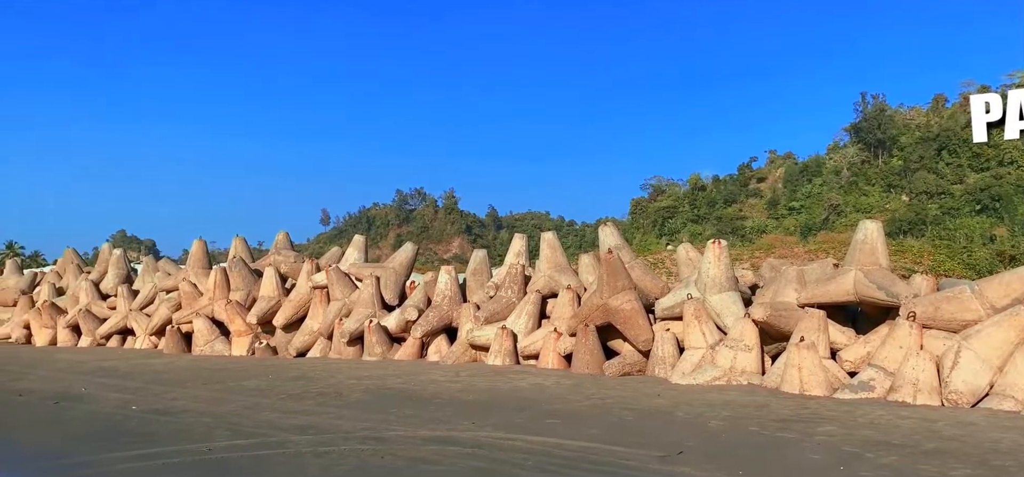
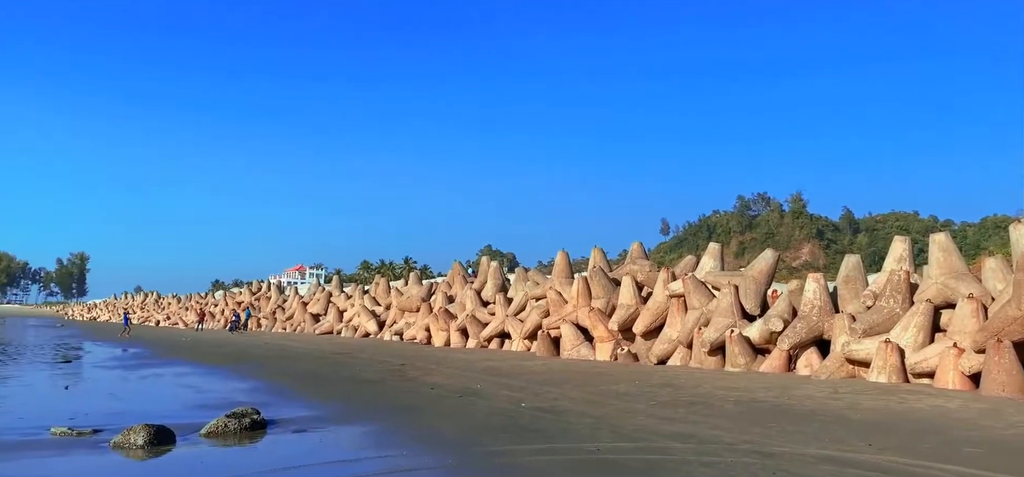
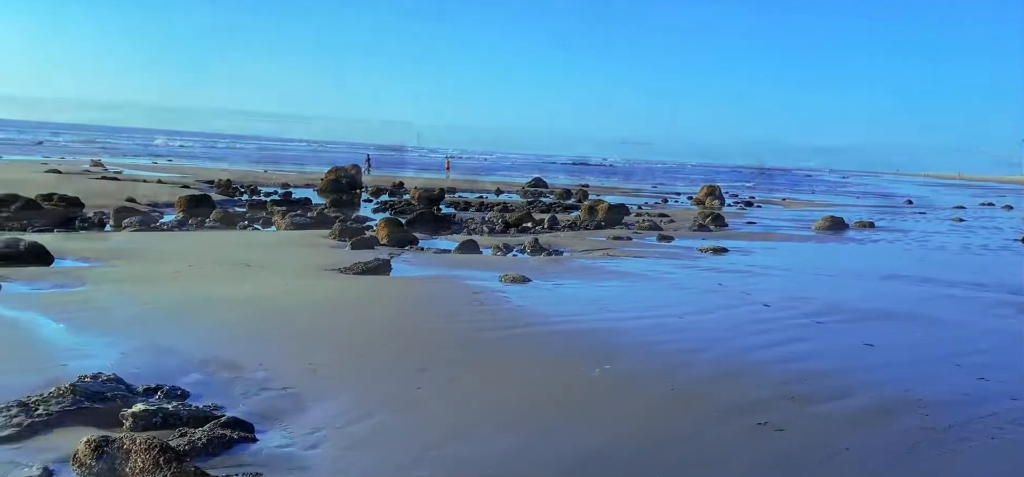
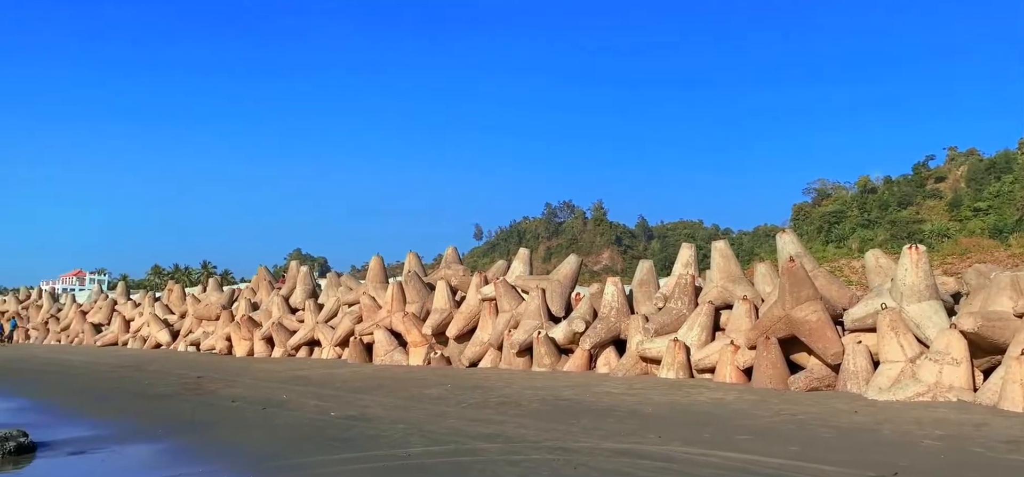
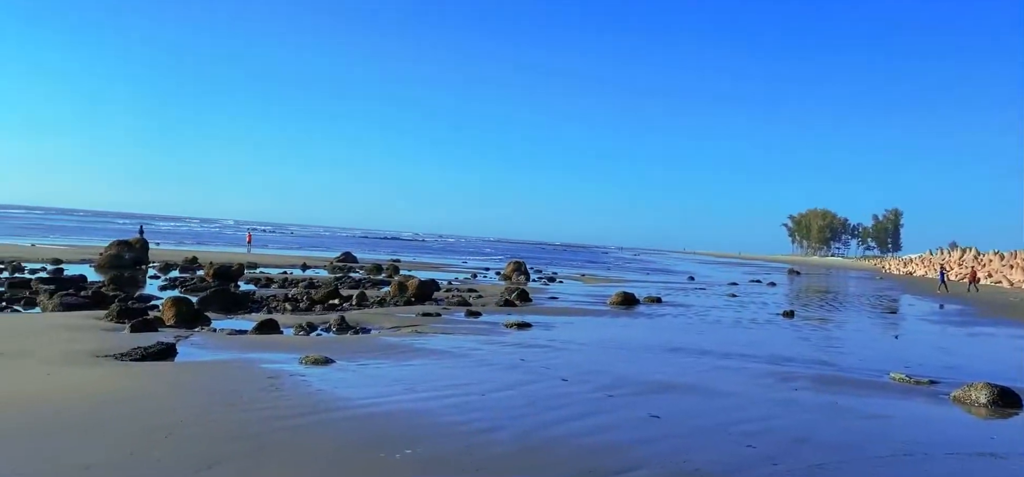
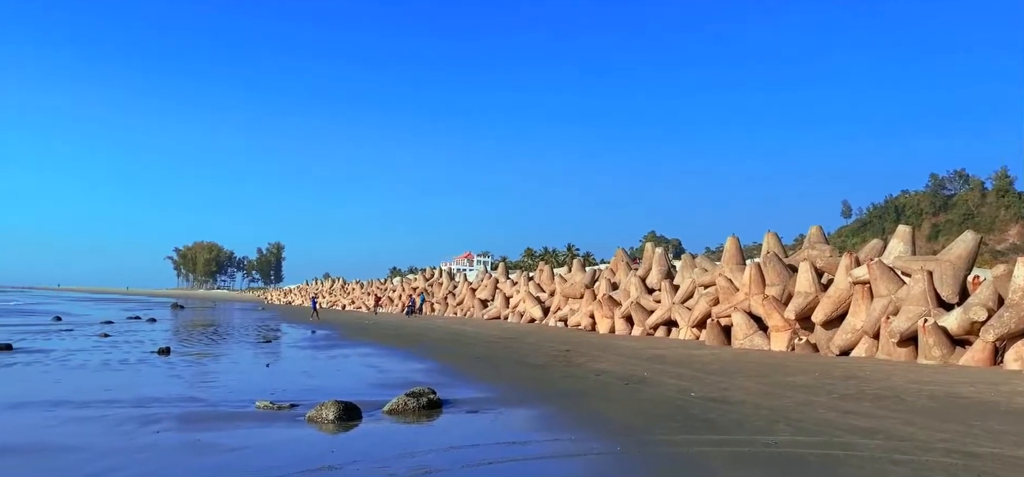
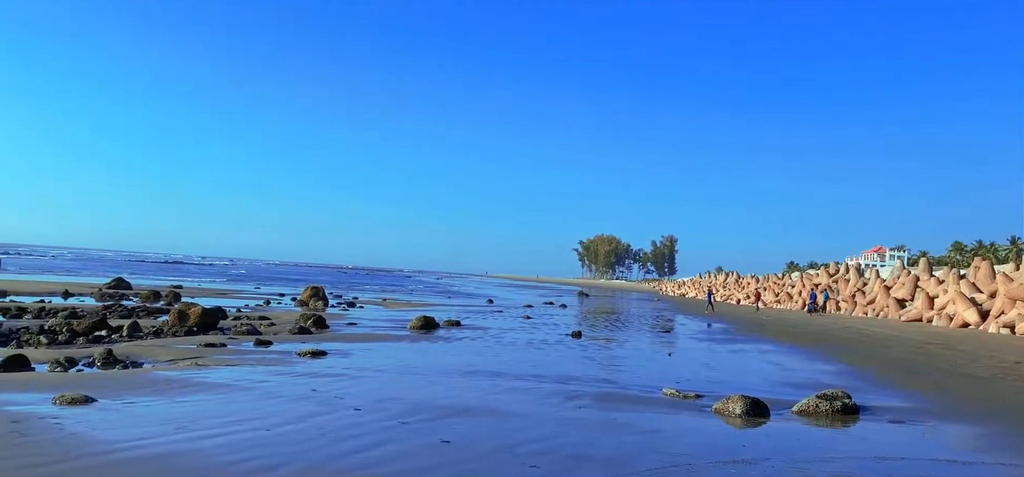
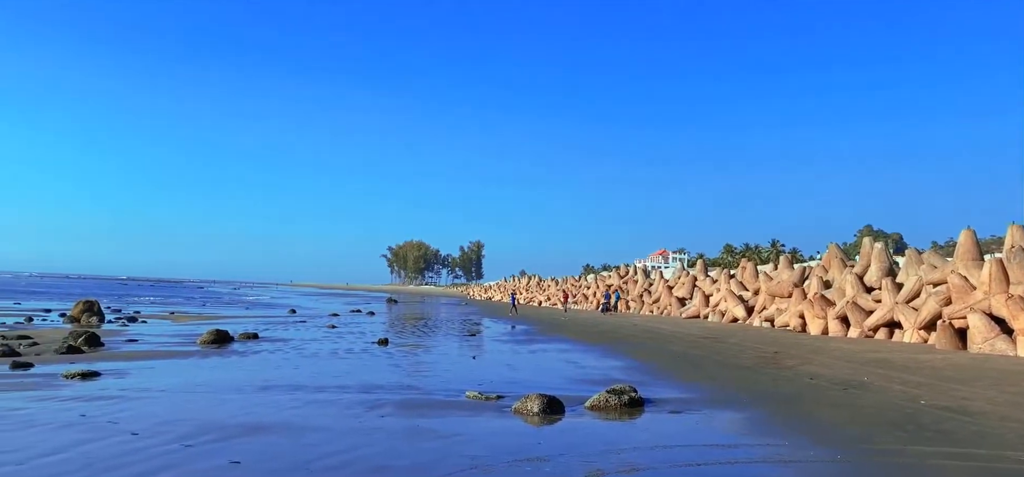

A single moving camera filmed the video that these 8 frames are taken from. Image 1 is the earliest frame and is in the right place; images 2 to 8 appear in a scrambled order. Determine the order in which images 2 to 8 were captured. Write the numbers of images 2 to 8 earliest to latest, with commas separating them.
4, 2, 6, 8, 7, 5, 3
